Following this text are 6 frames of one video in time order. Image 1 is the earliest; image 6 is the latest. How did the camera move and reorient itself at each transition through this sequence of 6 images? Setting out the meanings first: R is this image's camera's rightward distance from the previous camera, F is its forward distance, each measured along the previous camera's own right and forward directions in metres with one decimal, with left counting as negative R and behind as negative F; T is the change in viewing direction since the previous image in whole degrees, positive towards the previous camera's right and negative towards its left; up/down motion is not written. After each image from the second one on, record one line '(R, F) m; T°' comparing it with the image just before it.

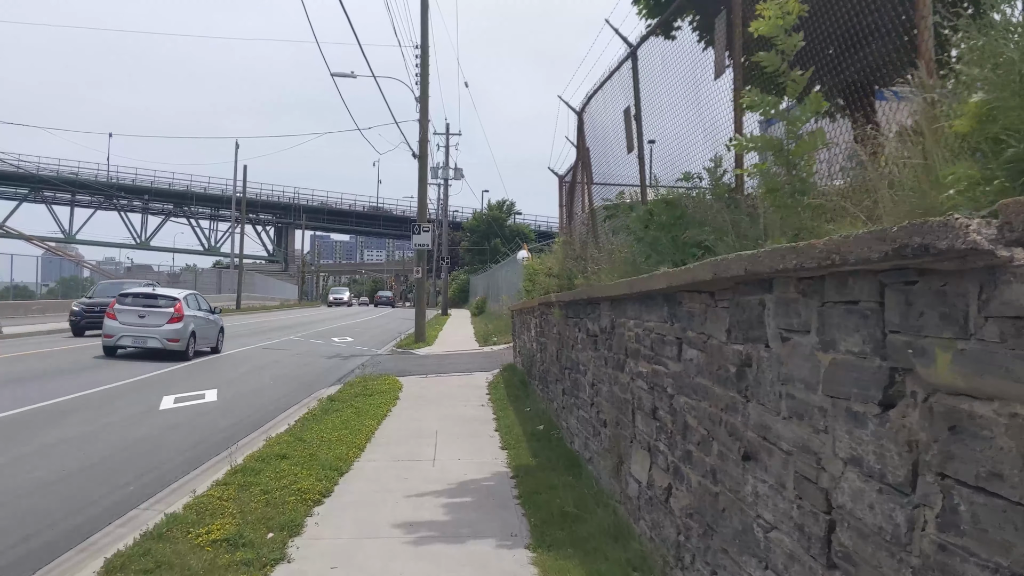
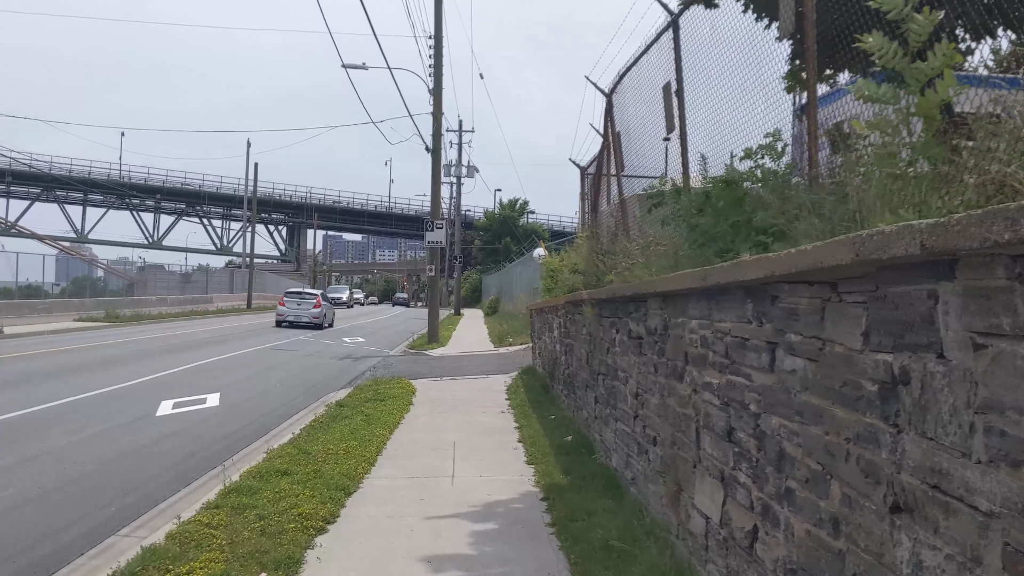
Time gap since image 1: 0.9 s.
(-0.1, +0.8) m; -1°
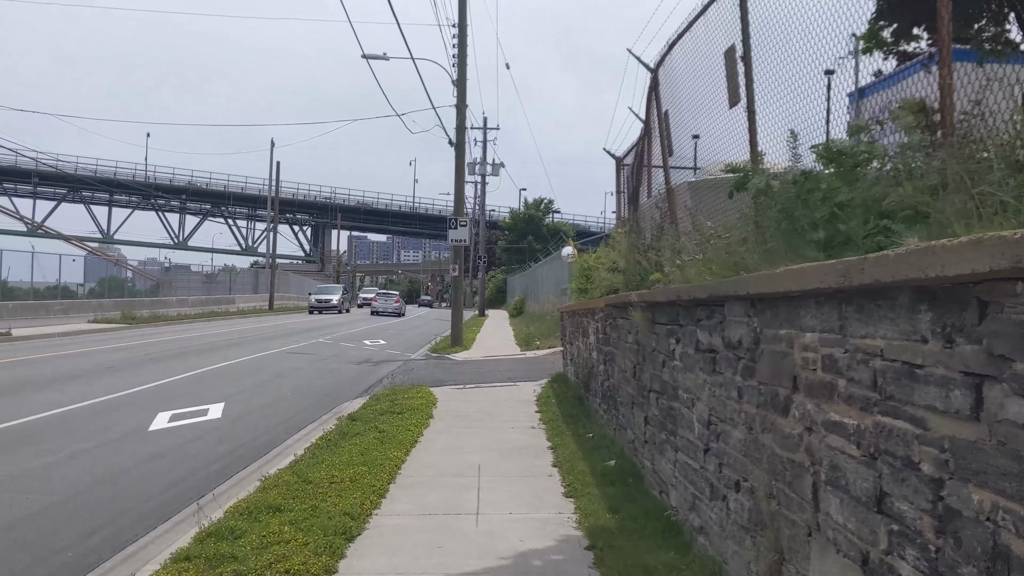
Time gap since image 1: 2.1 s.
(-0.1, +1.1) m; -2°
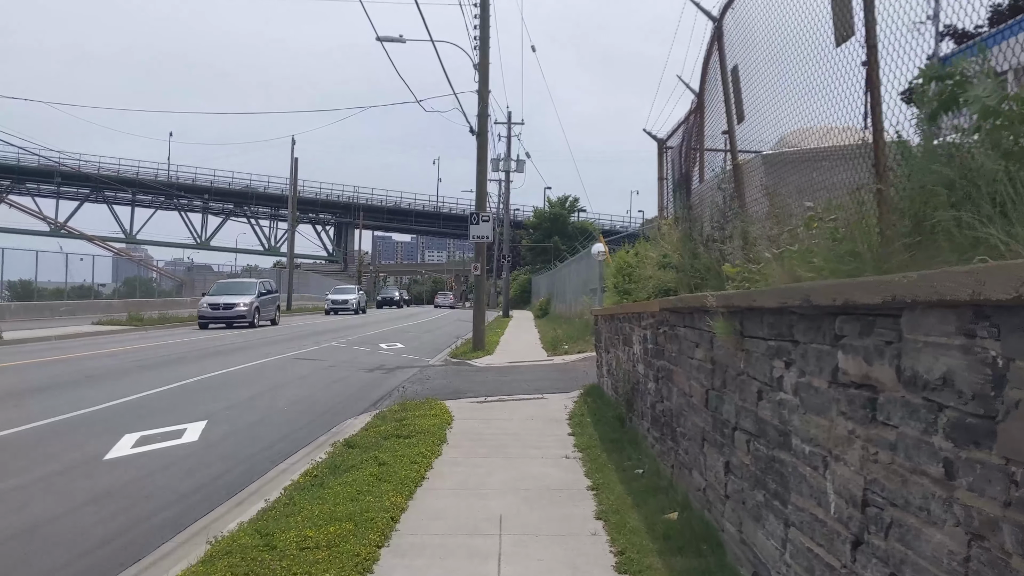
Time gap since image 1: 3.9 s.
(0.0, +1.5) m; -2°
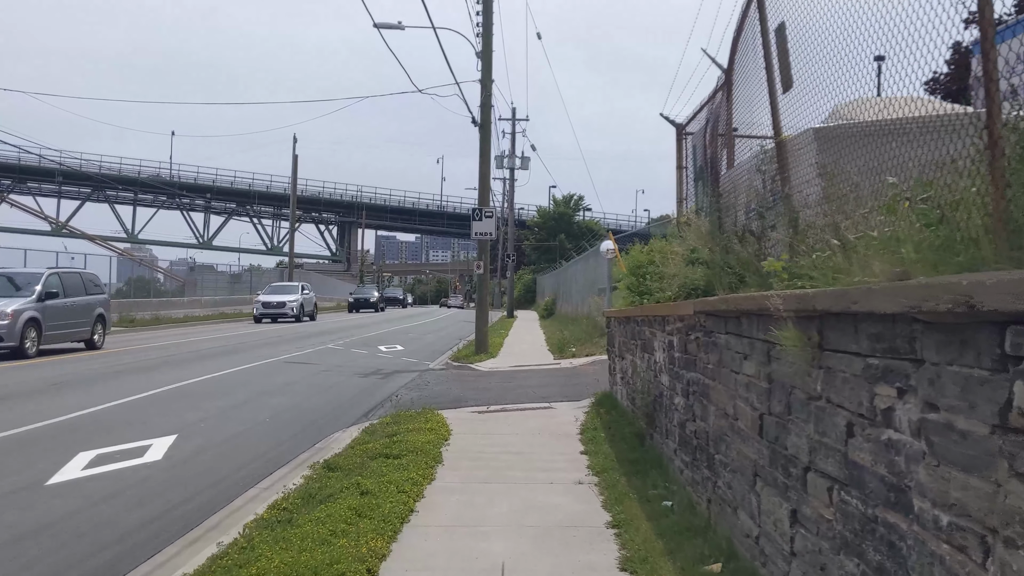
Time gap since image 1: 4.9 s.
(0.0, +1.0) m; 0°
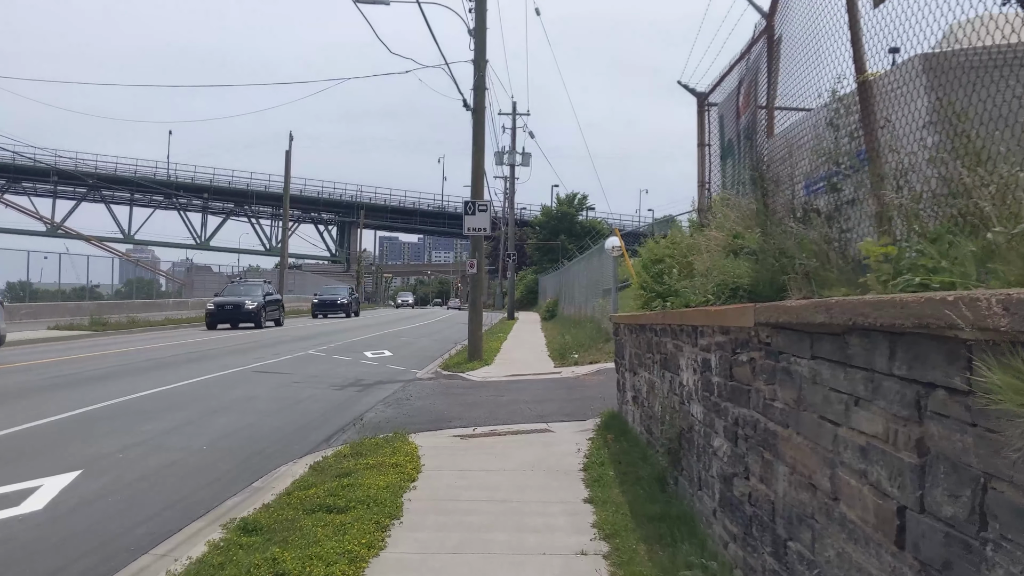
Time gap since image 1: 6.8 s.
(+0.1, +1.7) m; 0°
